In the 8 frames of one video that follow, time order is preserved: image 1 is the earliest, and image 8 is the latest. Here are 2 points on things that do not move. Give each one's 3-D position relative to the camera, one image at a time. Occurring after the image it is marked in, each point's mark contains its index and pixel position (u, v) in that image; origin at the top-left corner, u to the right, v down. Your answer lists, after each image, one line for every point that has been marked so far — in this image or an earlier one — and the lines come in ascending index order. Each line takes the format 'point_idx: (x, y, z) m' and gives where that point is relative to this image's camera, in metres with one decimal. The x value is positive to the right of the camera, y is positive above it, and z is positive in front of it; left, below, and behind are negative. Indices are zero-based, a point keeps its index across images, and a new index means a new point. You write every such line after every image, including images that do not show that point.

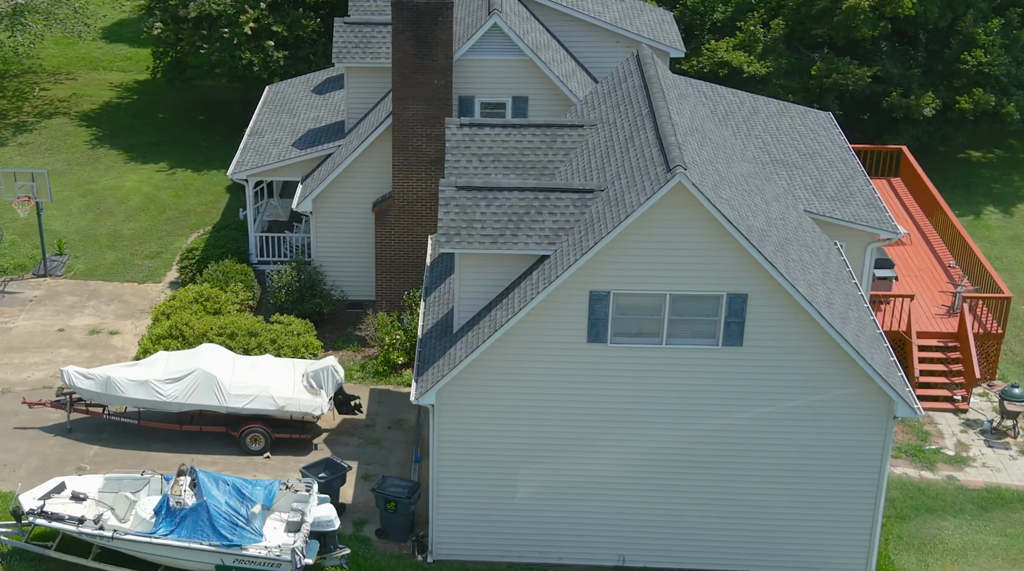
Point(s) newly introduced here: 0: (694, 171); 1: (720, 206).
0: (+2.7, +1.7, +19.7) m
1: (+3.0, +1.1, +19.5) m
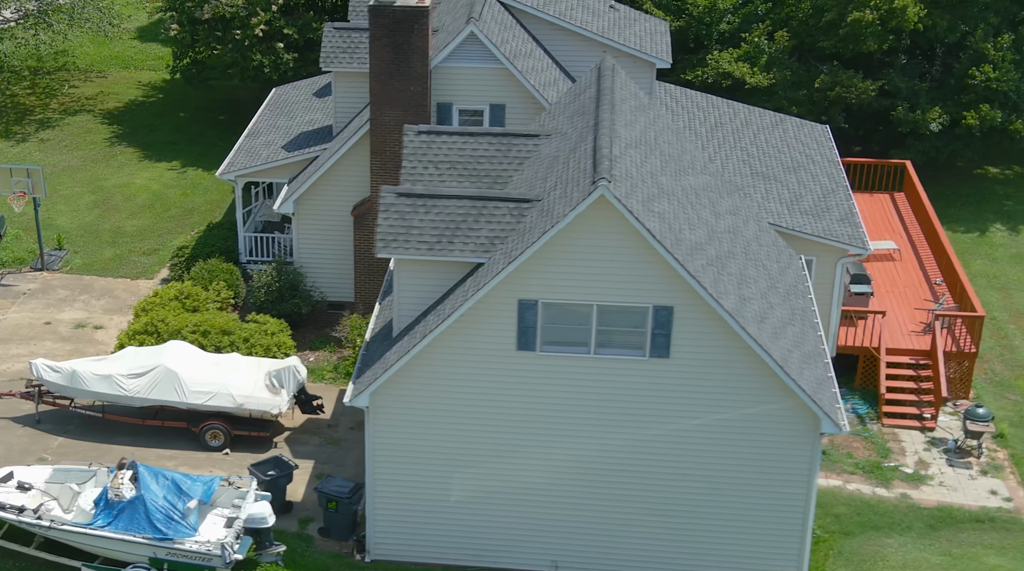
0: (+1.6, +1.5, +19.8) m
1: (+2.0, +1.0, +19.6) m
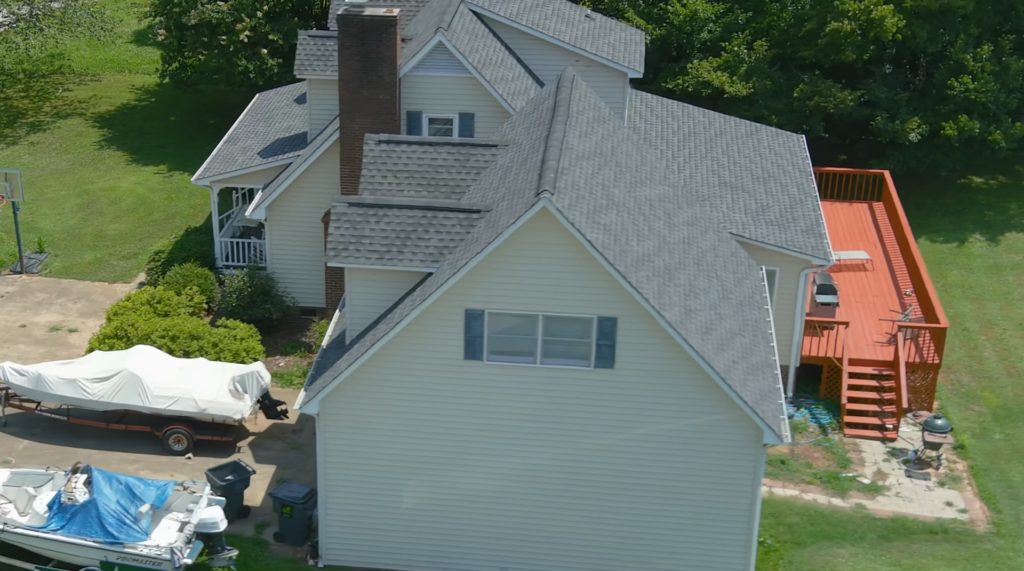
0: (+0.8, +1.3, +20.0) m
1: (+1.1, +0.8, +19.8) m
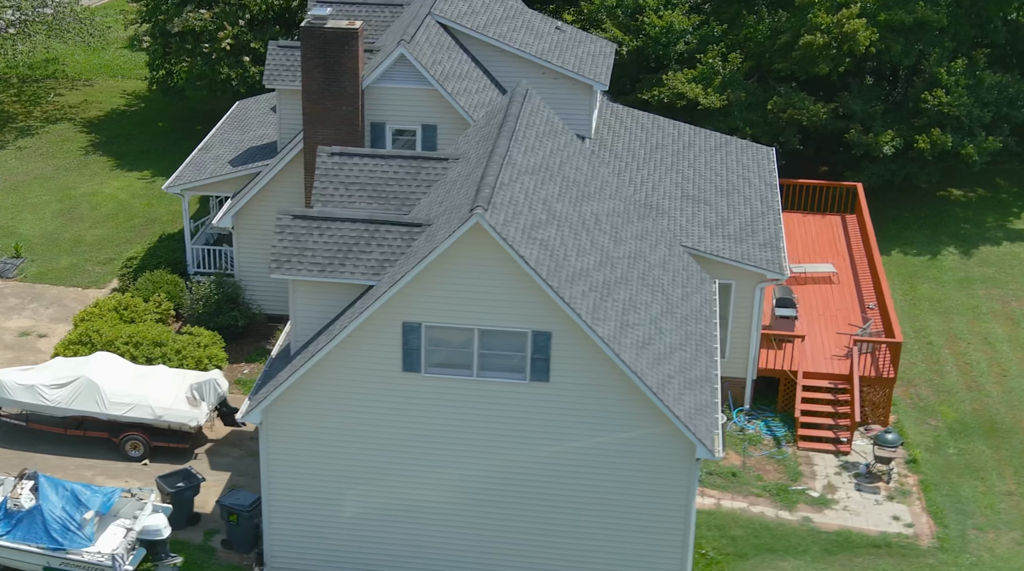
0: (-0.2, +1.1, +20.3) m
1: (+0.2, +0.6, +20.1) m
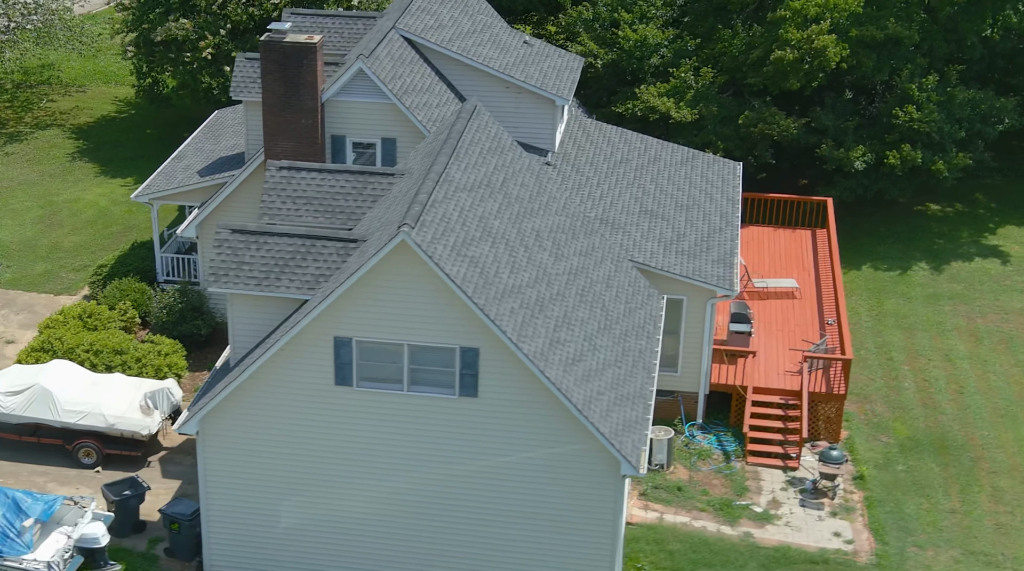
0: (-1.3, +0.9, +20.6) m
1: (-1.0, +0.3, +20.4) m
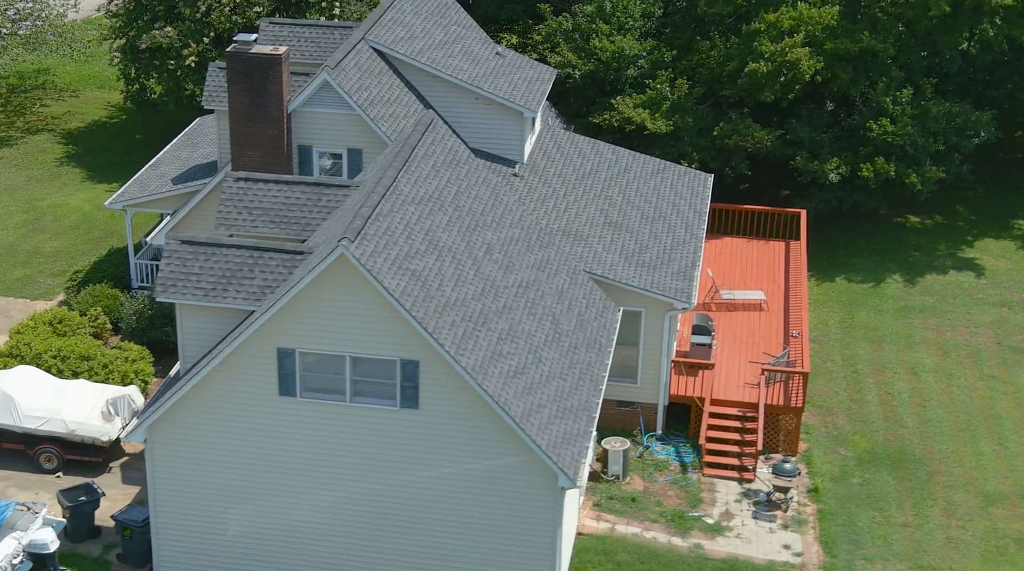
0: (-2.2, +0.7, +20.9) m
1: (-1.9, +0.1, +20.7) m
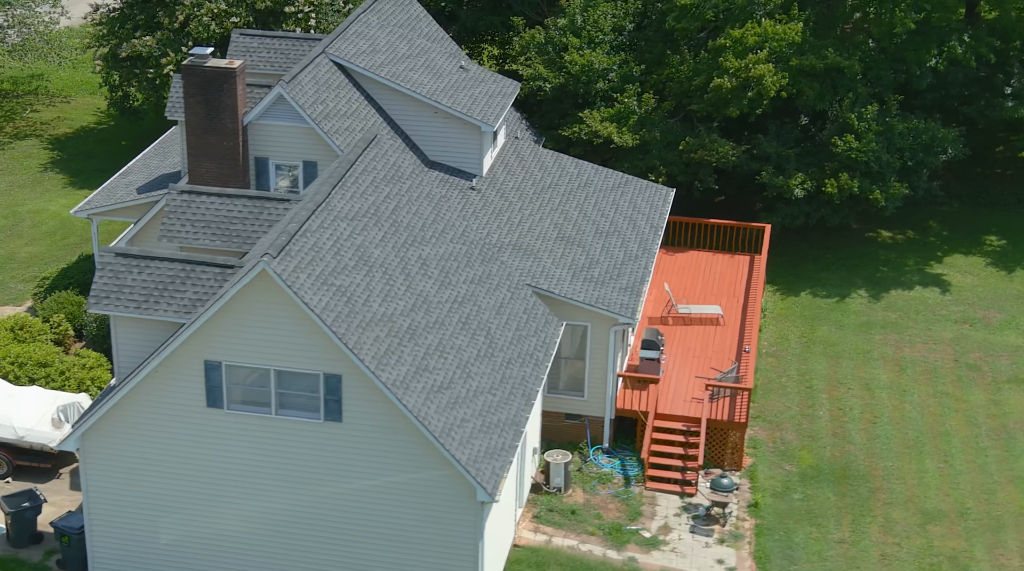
0: (-3.5, +0.4, +21.3) m
1: (-3.2, -0.1, +21.1) m
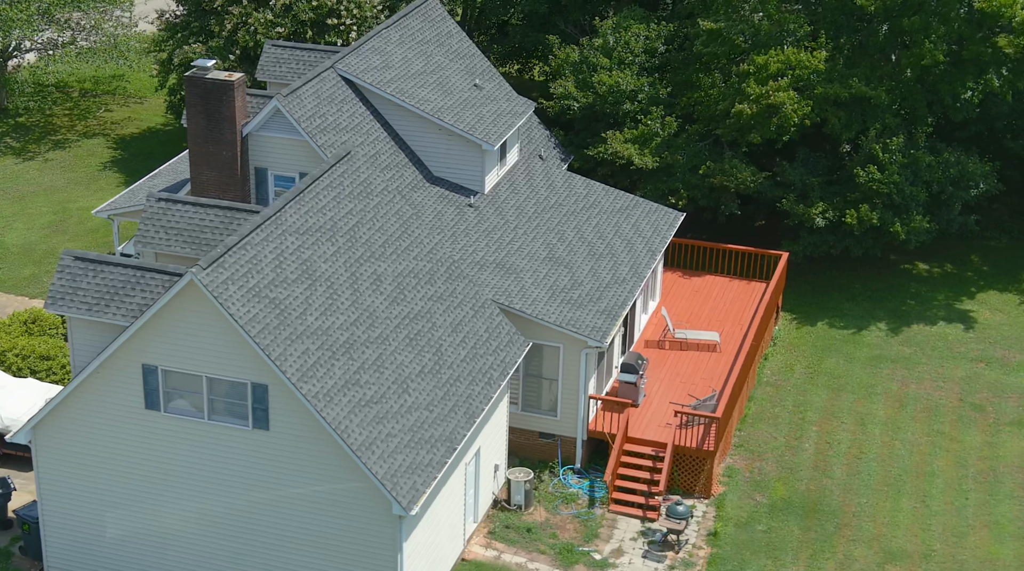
0: (-4.7, +0.2, +22.1) m
1: (-4.5, -0.3, +21.9) m
